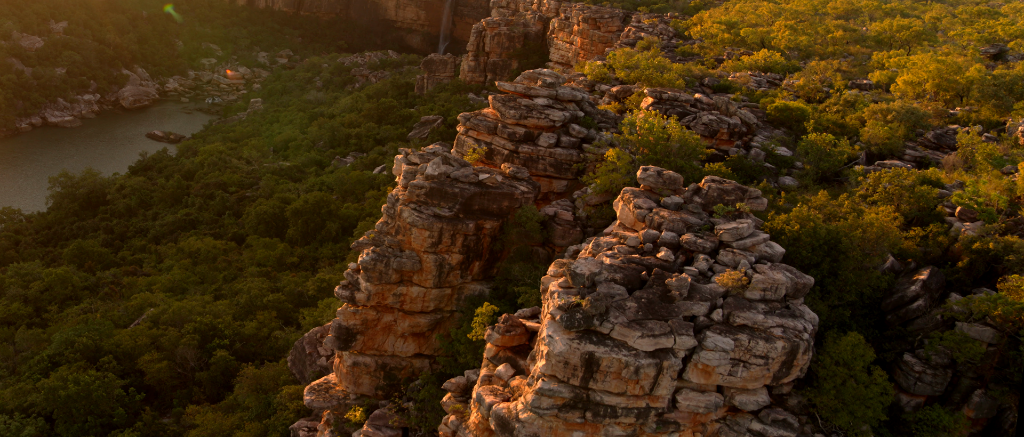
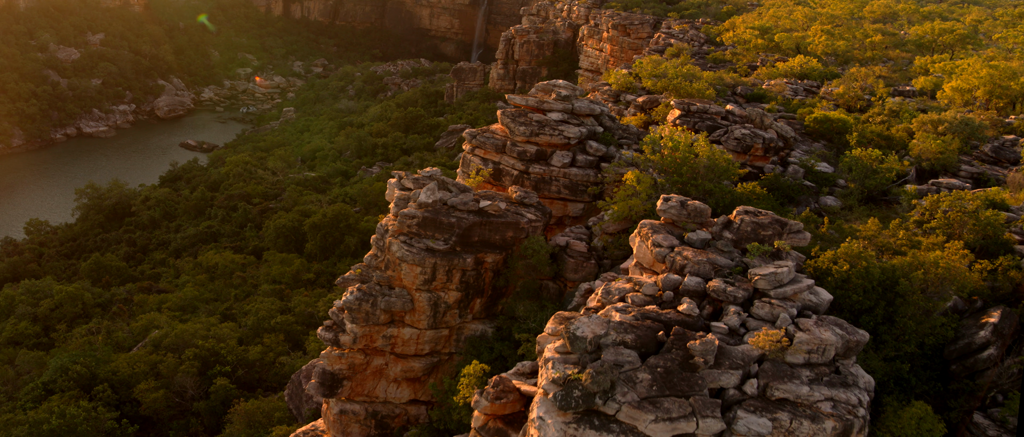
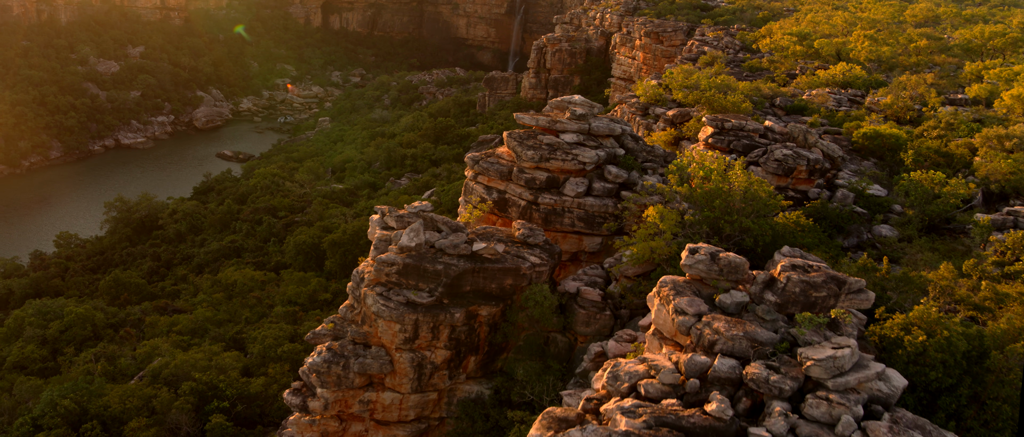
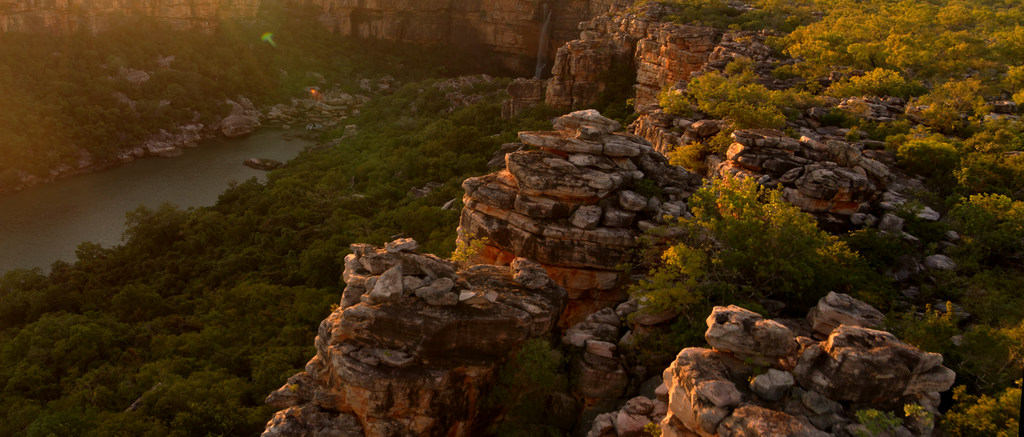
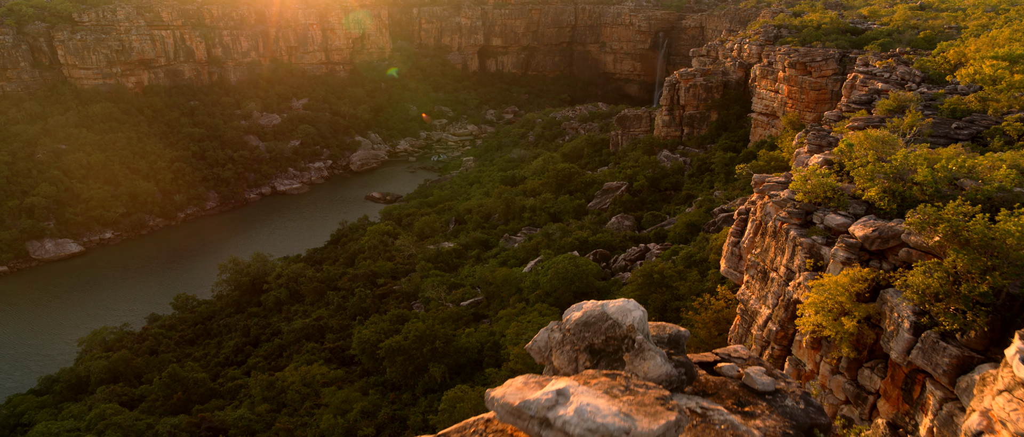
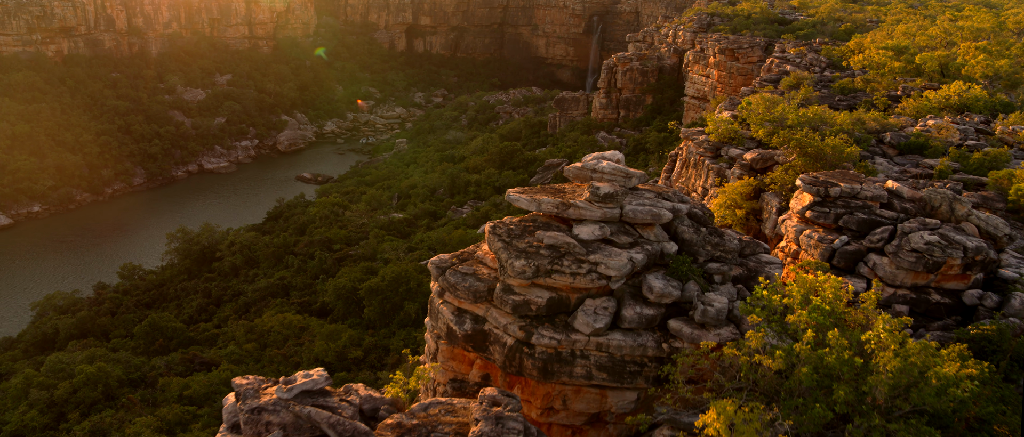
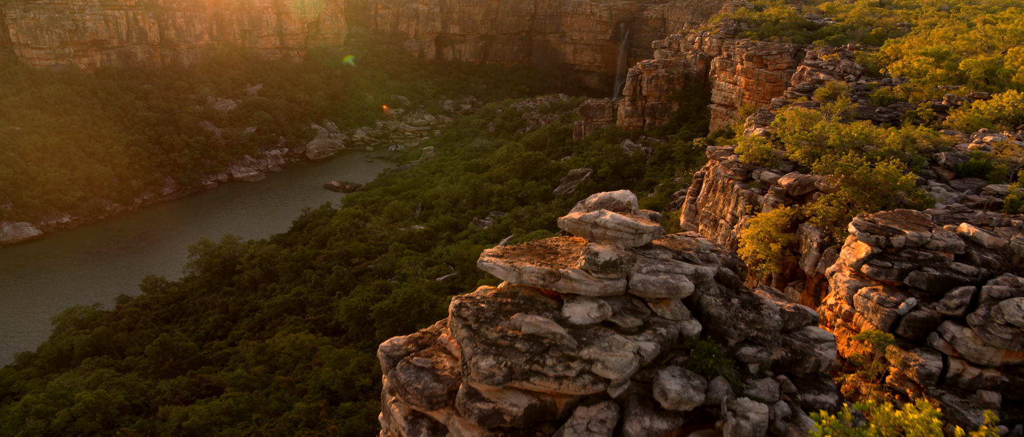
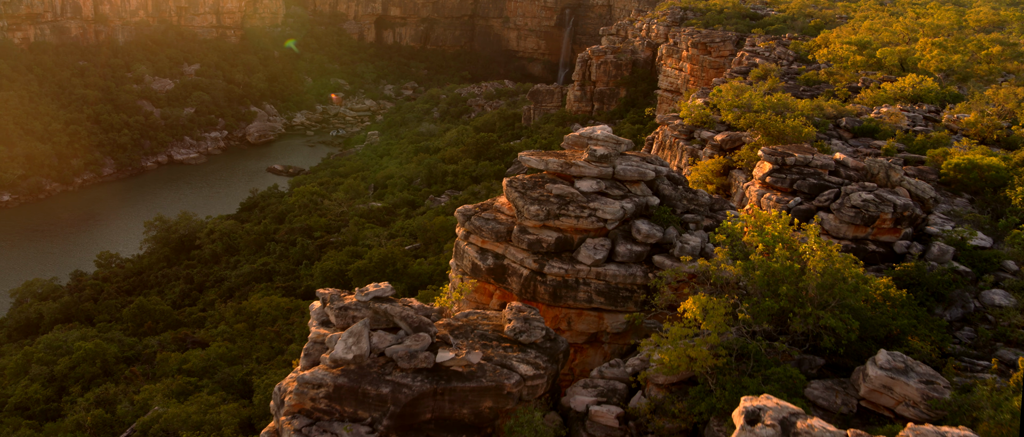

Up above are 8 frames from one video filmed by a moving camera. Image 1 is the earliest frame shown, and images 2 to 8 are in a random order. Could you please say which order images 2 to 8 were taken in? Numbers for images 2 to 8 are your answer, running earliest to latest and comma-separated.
2, 3, 4, 8, 6, 7, 5
